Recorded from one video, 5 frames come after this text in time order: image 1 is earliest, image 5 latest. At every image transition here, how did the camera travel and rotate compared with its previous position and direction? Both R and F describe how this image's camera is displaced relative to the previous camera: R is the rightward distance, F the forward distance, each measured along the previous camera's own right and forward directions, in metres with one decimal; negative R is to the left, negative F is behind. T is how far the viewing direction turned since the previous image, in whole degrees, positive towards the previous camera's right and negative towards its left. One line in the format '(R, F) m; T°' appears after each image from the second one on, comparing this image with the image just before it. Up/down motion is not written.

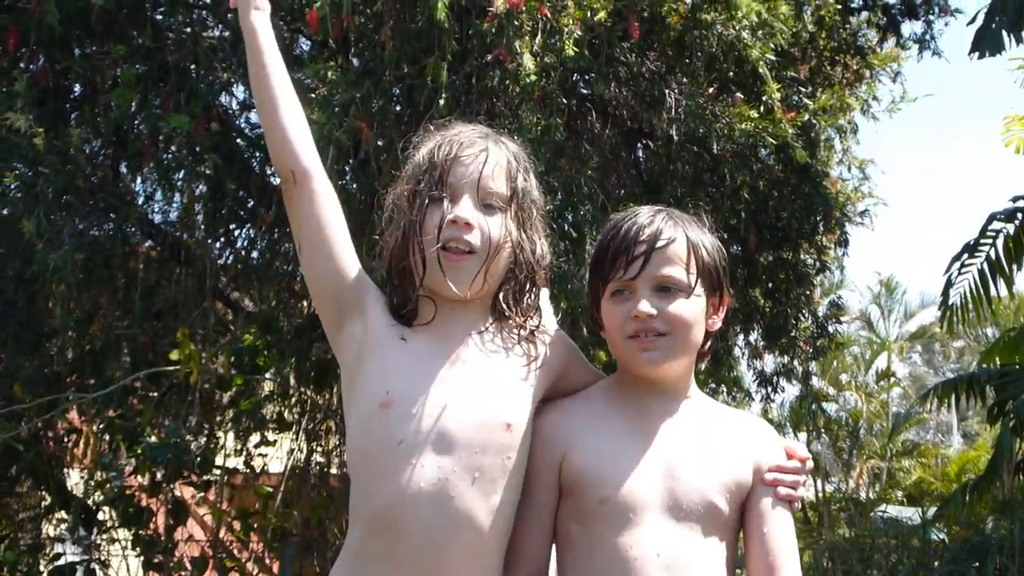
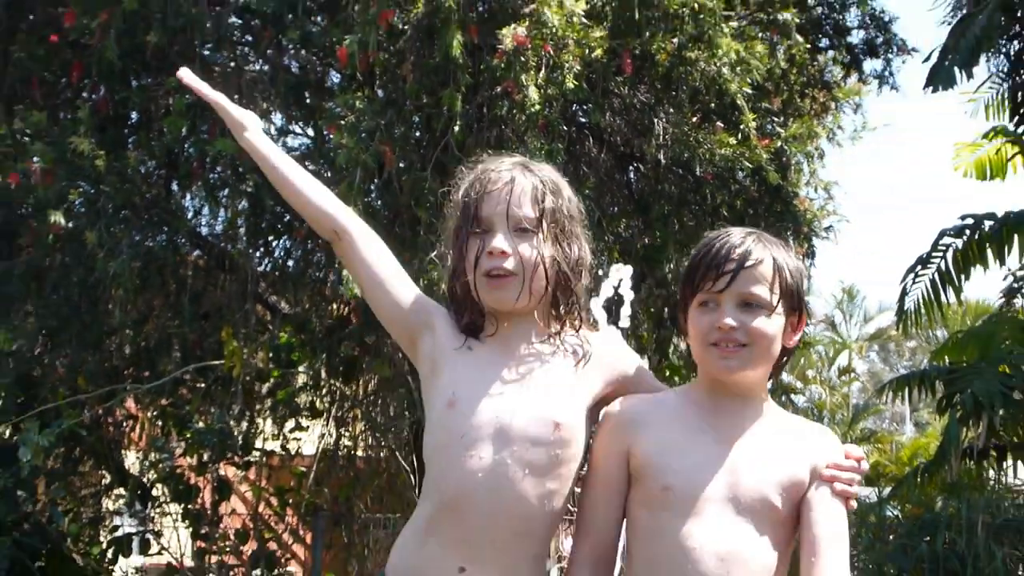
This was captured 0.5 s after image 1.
(0.0, -0.6) m; 0°
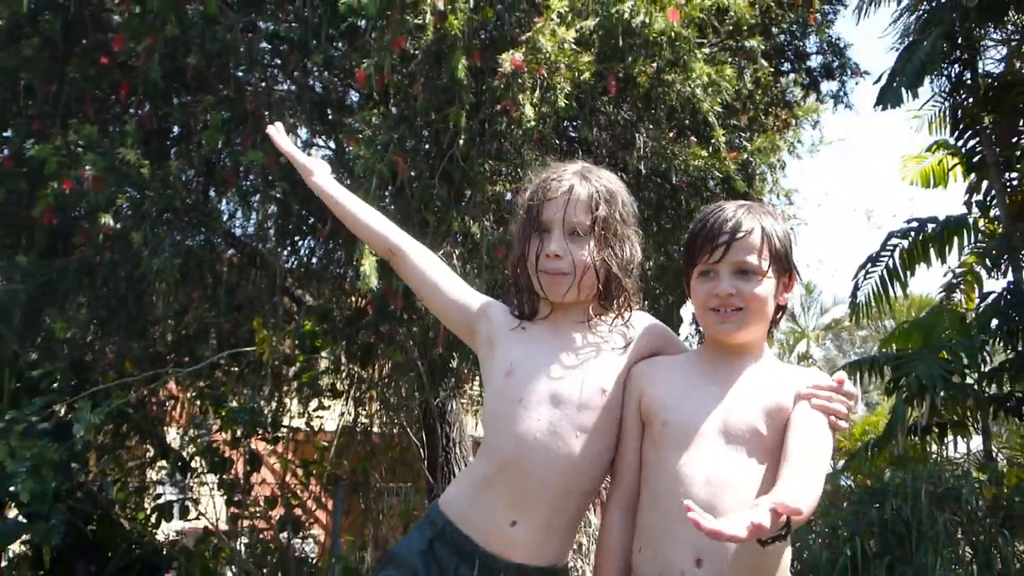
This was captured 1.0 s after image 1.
(0.0, -0.6) m; 0°
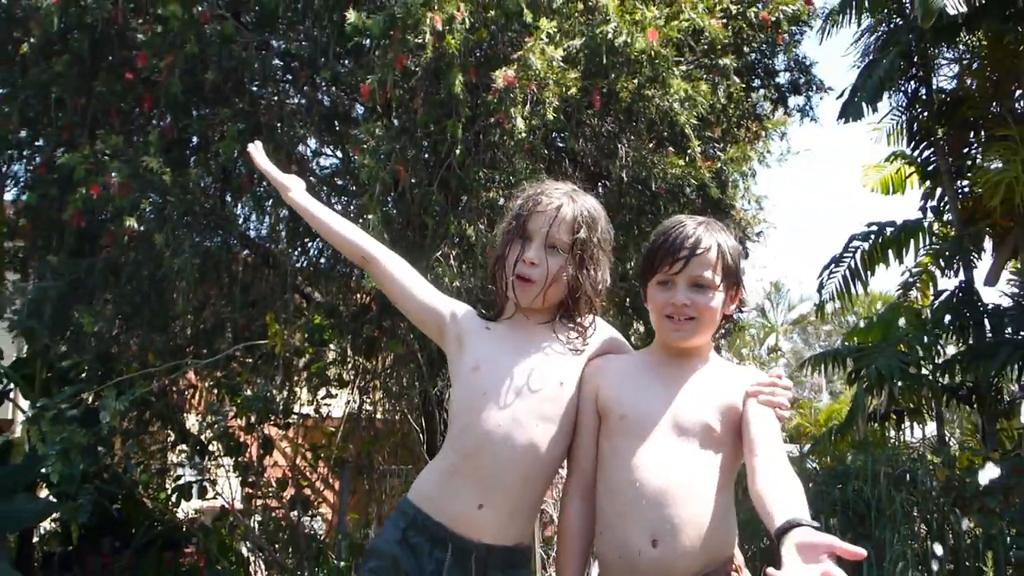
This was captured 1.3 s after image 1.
(0.0, -0.5) m; 0°
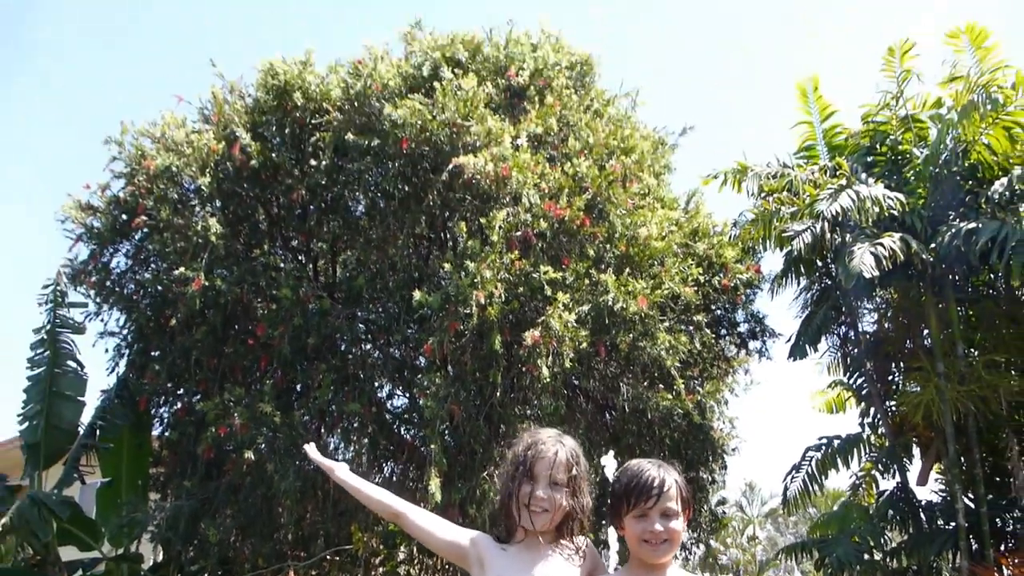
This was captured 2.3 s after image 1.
(-0.1, -1.8) m; -1°
